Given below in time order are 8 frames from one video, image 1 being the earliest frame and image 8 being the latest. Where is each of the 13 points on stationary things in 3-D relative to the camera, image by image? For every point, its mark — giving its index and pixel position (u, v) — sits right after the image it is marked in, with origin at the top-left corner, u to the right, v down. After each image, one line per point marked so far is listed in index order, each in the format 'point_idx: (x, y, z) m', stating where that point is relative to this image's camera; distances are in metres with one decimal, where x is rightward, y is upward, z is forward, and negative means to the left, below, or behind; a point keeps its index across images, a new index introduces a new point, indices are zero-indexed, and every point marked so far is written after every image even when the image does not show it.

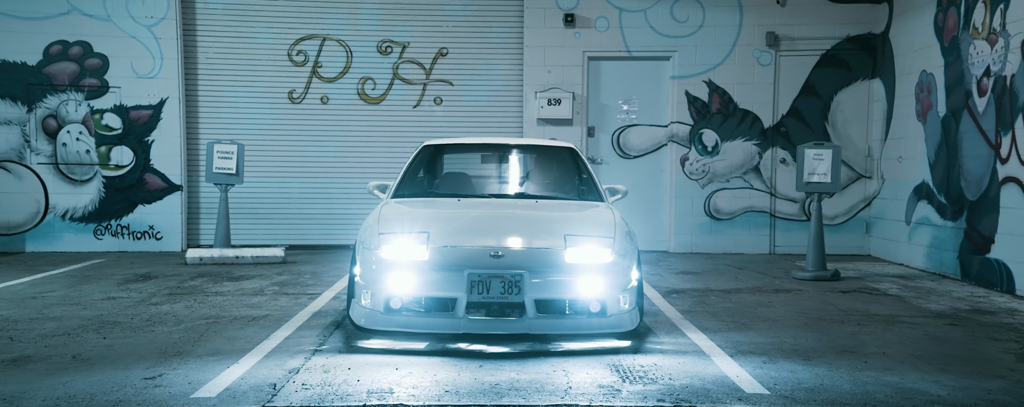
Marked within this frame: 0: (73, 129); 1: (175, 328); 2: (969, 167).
0: (-5.2, +0.9, +10.5) m
1: (-2.3, -0.9, +6.2) m
2: (+4.4, +0.4, +8.5) m
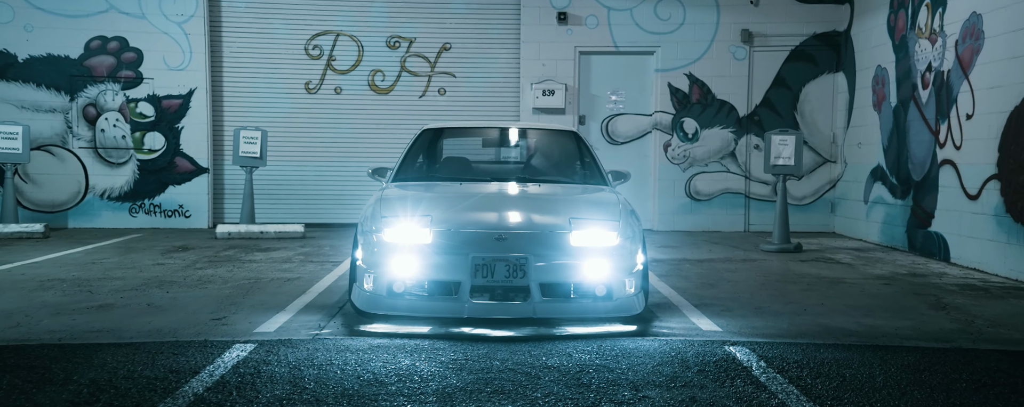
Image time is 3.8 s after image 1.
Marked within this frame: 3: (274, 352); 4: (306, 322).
0: (-5.2, +1.1, +11.6) m
1: (-2.3, -0.7, +7.3) m
2: (+4.4, +0.6, +9.6) m
3: (-1.3, -0.8, +4.9) m
4: (-1.3, -0.8, +5.8) m
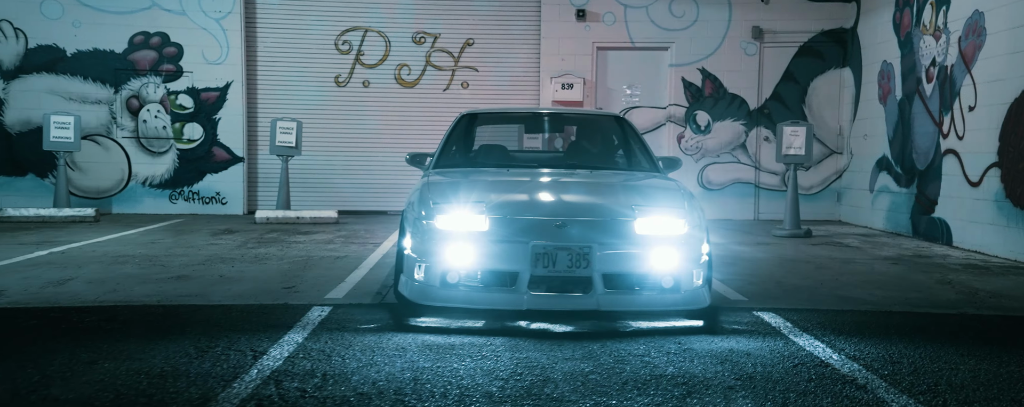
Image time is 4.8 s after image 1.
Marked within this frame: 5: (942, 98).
0: (-4.9, +1.3, +12.1) m
1: (-2.0, -0.5, +7.9) m
2: (+4.7, +0.7, +10.2) m
3: (-1.0, -0.7, +5.5) m
4: (-1.0, -0.6, +6.4) m
5: (+4.7, +1.2, +9.7) m
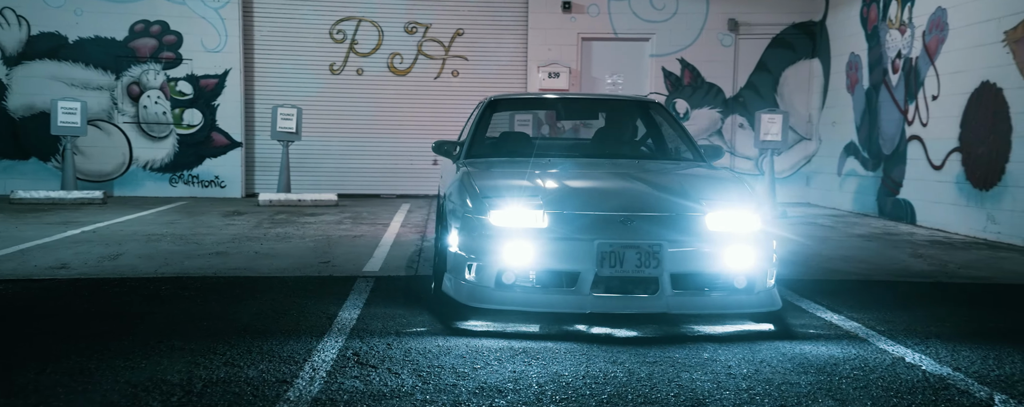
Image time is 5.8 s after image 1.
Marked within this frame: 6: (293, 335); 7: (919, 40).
0: (-5.0, +1.5, +12.4) m
1: (-2.0, -0.3, +8.4) m
2: (+4.6, +0.9, +11.0) m
3: (-0.8, -0.5, +6.1) m
4: (-0.9, -0.5, +6.9) m
5: (+4.7, +1.4, +10.5) m
6: (-1.1, -0.7, +4.5) m
7: (+4.7, +1.9, +10.3) m
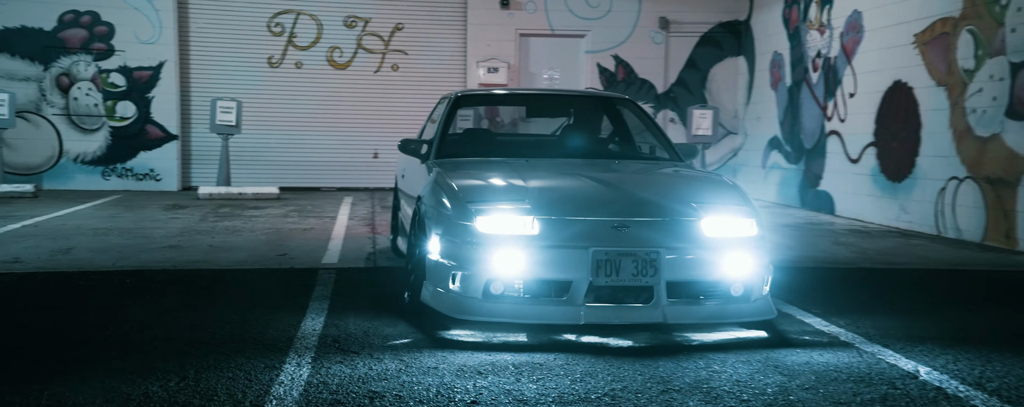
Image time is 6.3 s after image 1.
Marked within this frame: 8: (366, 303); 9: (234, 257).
0: (-5.9, +1.6, +12.3) m
1: (-2.5, -0.3, +8.5) m
2: (+3.9, +1.1, +11.7) m
3: (-1.1, -0.5, +6.3) m
4: (-1.2, -0.4, +7.2) m
5: (+4.0, +1.5, +11.2) m
6: (-1.3, -0.6, +4.7) m
7: (+4.0, +2.0, +11.0) m
8: (-0.9, -0.6, +5.2) m
9: (-2.2, -0.4, +6.9) m
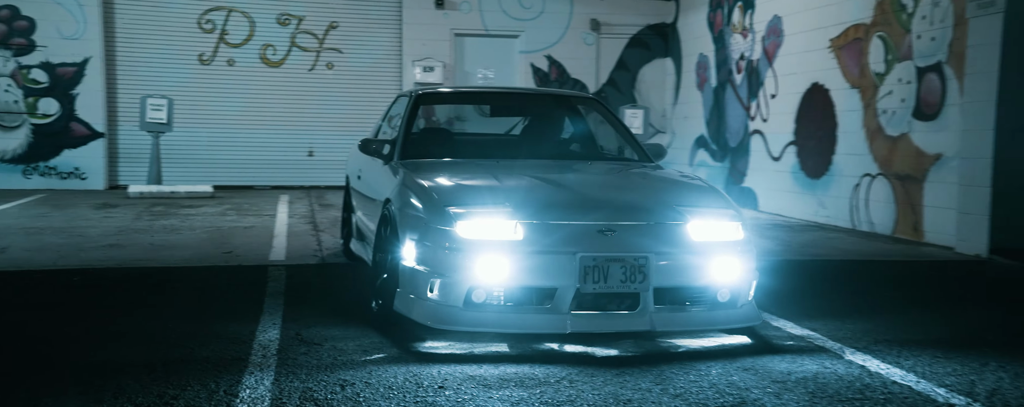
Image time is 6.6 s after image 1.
0: (-6.8, +1.6, +11.9) m
1: (-3.0, -0.3, +8.5) m
2: (+3.0, +1.1, +12.2) m
3: (-1.5, -0.5, +6.4) m
4: (-1.7, -0.4, +7.2) m
5: (+3.1, +1.5, +11.7) m
6: (-1.5, -0.6, +4.8) m
7: (+3.2, +2.1, +11.5) m
8: (-1.2, -0.6, +5.4) m
9: (-2.6, -0.4, +6.9) m
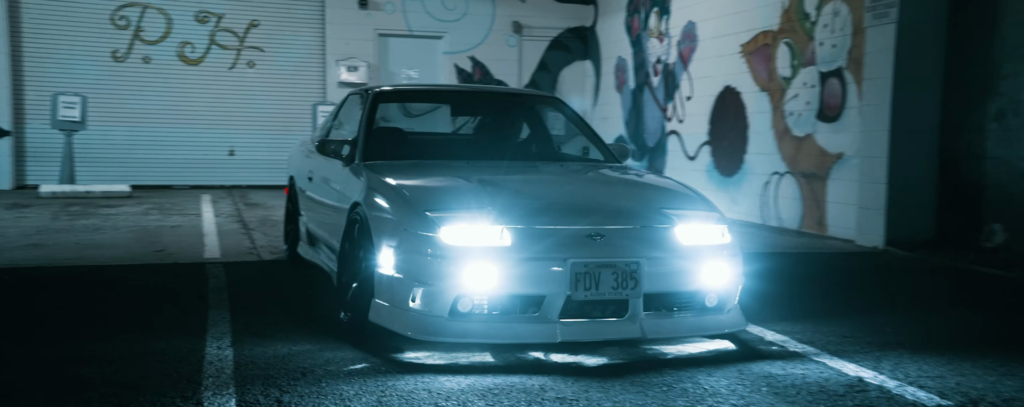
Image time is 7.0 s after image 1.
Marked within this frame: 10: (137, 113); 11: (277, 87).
0: (-7.8, +1.6, +11.4) m
1: (-3.7, -0.3, +8.3) m
2: (+1.9, +1.1, +12.6) m
3: (-2.0, -0.4, +6.4) m
4: (-2.2, -0.4, +7.2) m
5: (+2.1, +1.6, +12.2) m
6: (-1.8, -0.6, +4.8) m
7: (+2.2, +2.1, +12.0) m
8: (-1.5, -0.6, +5.4) m
9: (-3.1, -0.4, +6.8) m
10: (-5.4, +1.3, +12.7) m
11: (-3.5, +1.8, +13.3) m
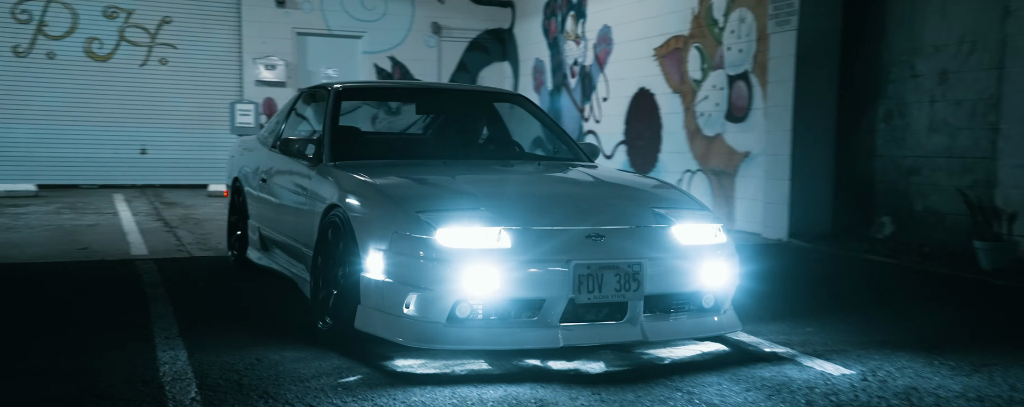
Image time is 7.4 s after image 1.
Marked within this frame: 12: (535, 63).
0: (-8.8, +1.6, +10.7) m
1: (-4.3, -0.2, +8.0) m
2: (+0.8, +1.2, +12.9) m
3: (-2.4, -0.4, +6.3) m
4: (-2.8, -0.3, +7.1) m
5: (+1.0, +1.6, +12.5) m
6: (-2.1, -0.6, +4.8) m
7: (+1.1, +2.1, +12.3) m
8: (-1.9, -0.5, +5.4) m
9: (-3.6, -0.4, +6.6) m
10: (-6.5, +1.3, +12.2) m
11: (-4.8, +1.7, +13.1) m
12: (+0.3, +2.2, +13.8) m
